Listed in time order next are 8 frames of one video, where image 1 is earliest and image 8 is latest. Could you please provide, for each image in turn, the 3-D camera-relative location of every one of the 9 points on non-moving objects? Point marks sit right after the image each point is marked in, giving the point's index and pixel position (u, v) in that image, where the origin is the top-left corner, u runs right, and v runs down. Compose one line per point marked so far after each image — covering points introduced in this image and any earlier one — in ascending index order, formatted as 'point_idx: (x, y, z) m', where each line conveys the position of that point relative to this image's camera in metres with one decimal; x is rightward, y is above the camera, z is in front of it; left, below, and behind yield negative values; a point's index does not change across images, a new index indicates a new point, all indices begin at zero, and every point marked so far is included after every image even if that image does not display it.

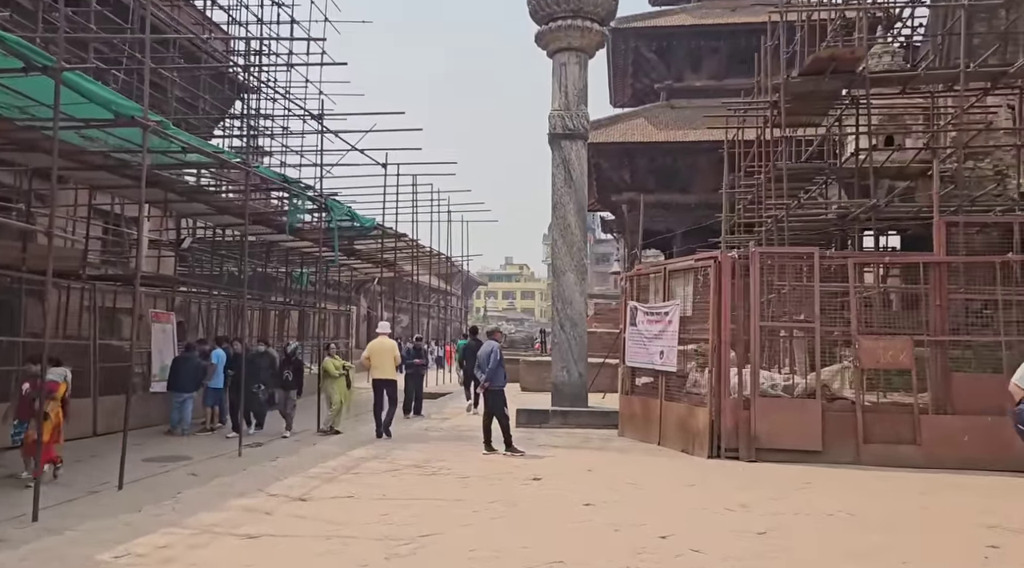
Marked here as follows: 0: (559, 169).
0: (+0.8, +1.9, +13.2) m
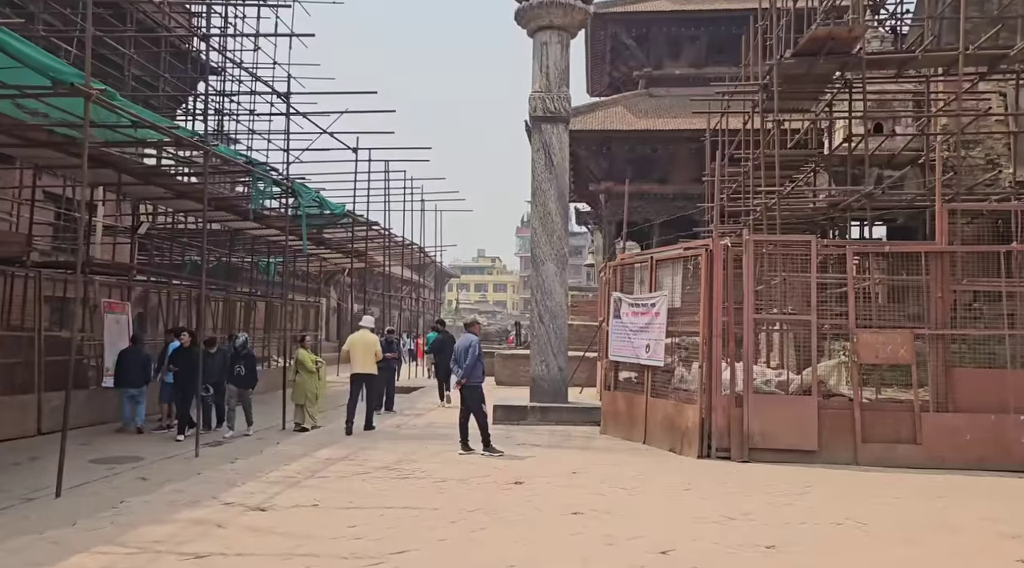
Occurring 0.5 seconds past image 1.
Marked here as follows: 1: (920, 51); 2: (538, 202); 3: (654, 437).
0: (+0.4, +2.1, +12.6) m
1: (+5.4, +3.1, +10.4) m
2: (+0.4, +1.3, +12.6) m
3: (+1.8, -1.9, +9.8) m
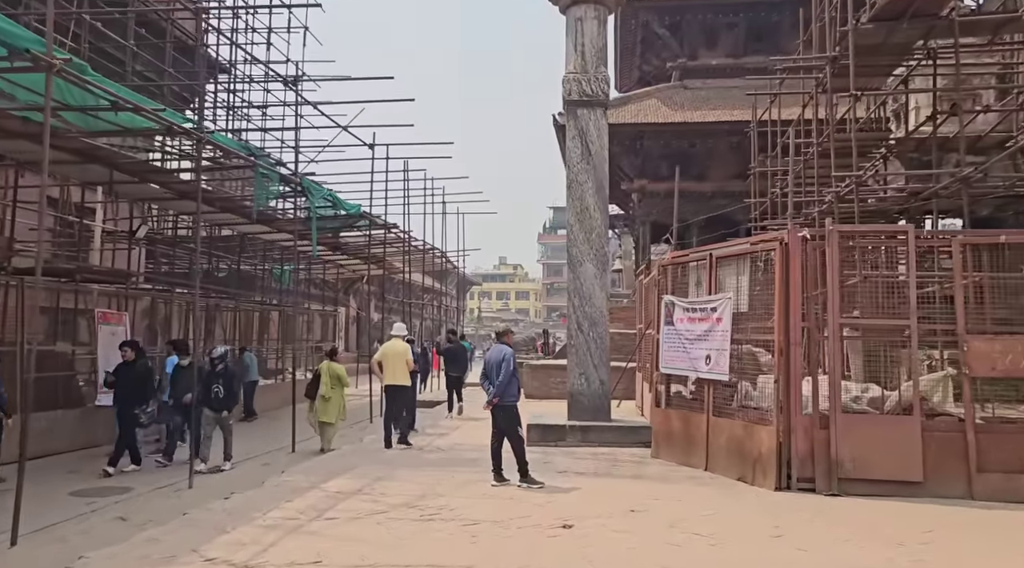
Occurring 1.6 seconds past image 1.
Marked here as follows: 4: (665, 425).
0: (+0.9, +2.0, +11.3) m
1: (+5.8, +3.1, +9.0) m
2: (+0.9, +1.3, +11.3) m
3: (+2.2, -1.9, +8.4) m
4: (+1.8, -1.7, +9.5) m
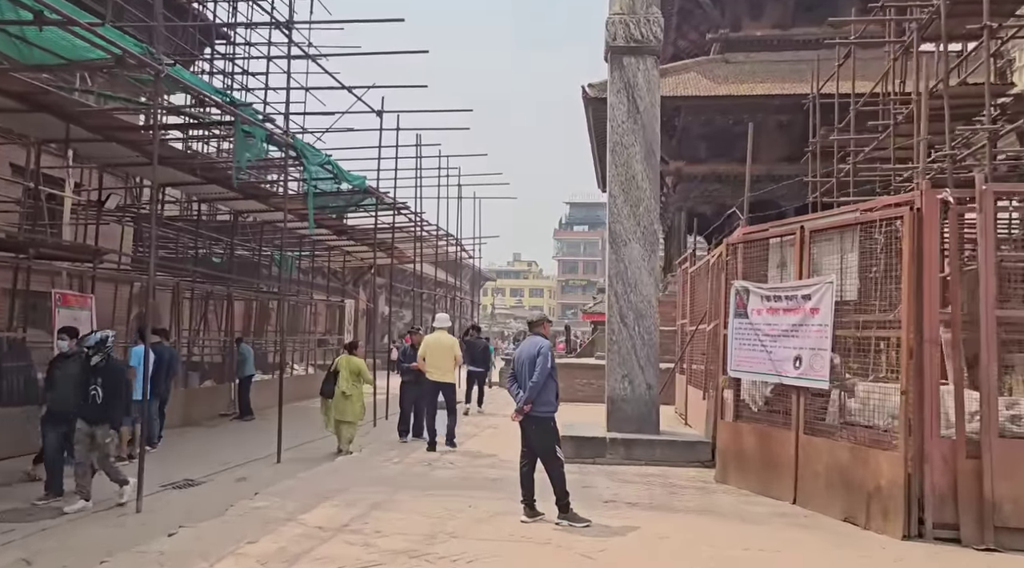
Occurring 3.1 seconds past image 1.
0: (+1.3, +2.2, +9.4) m
1: (+6.1, +3.2, +7.0) m
2: (+1.3, +1.4, +9.4) m
3: (+2.5, -1.7, +6.5) m
4: (+2.1, -1.5, +7.6) m
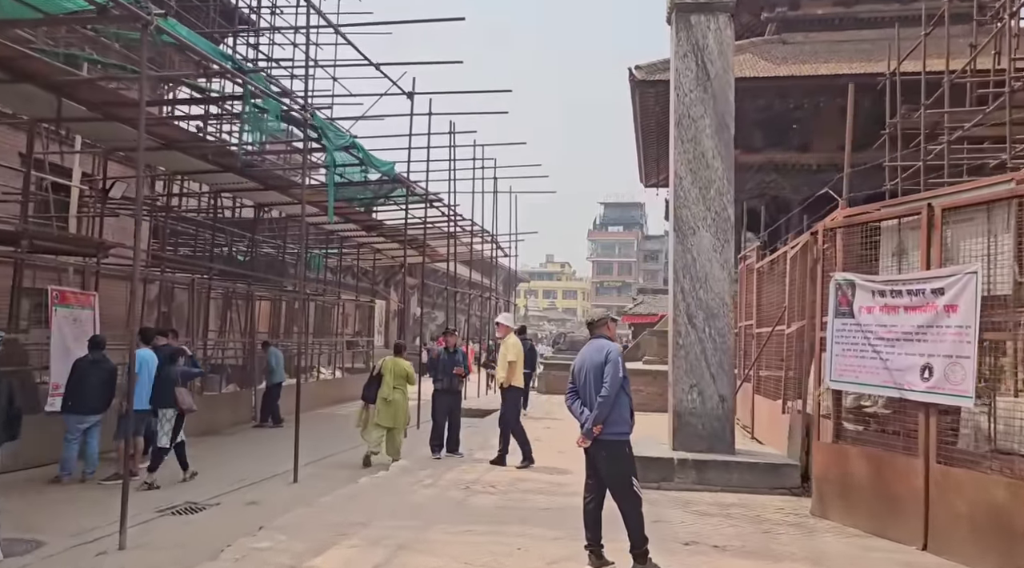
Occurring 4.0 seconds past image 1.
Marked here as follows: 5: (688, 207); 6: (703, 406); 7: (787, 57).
0: (+1.8, +2.3, +8.1) m
1: (+6.5, +3.3, +5.5) m
2: (+1.8, +1.5, +8.1) m
3: (+2.9, -1.7, +5.2) m
4: (+2.6, -1.5, +6.2) m
5: (+1.8, +0.8, +8.1) m
6: (+1.9, -1.2, +7.8) m
7: (+5.8, +4.8, +16.6) m
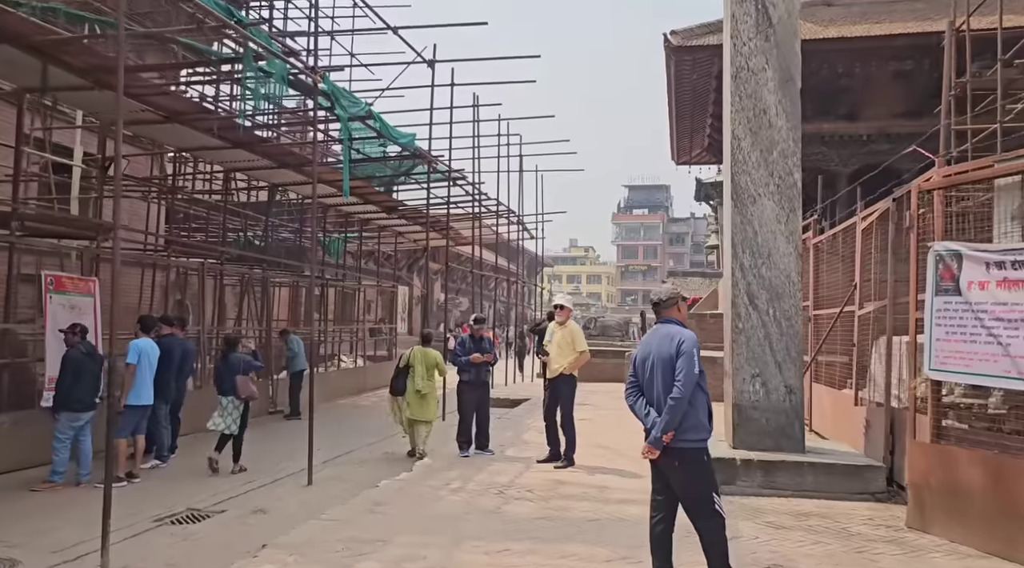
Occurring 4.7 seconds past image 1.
0: (+2.1, +2.5, +7.1) m
1: (+6.7, +3.5, +4.3) m
2: (+2.1, +1.7, +7.1) m
3: (+3.1, -1.5, +4.2) m
4: (+2.9, -1.3, +5.3) m
5: (+2.1, +1.0, +7.1) m
6: (+2.2, -1.0, +6.9) m
7: (+6.3, +5.2, +15.4) m
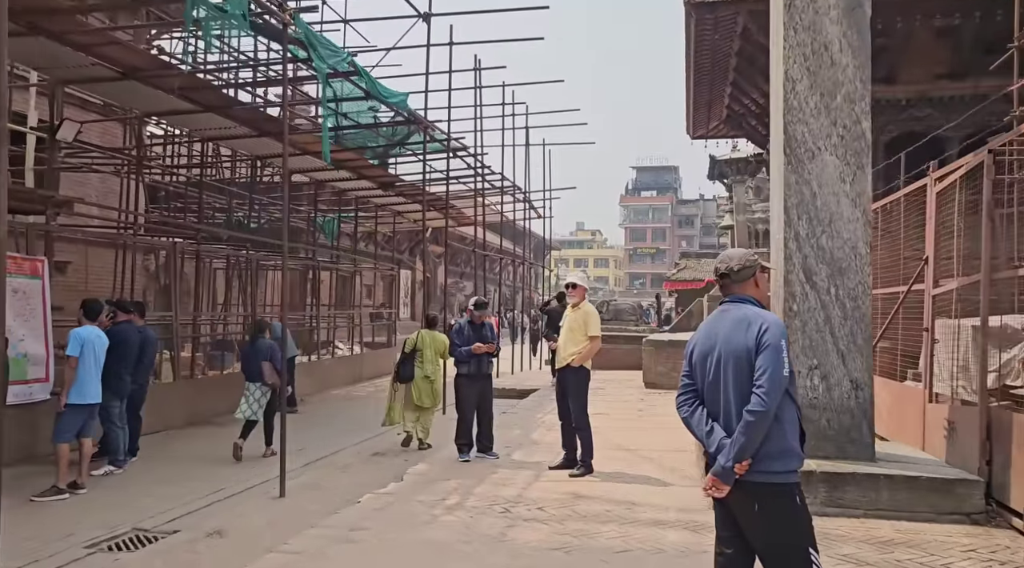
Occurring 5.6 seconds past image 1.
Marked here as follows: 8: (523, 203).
0: (+2.1, +2.7, +5.8) m
1: (+6.7, +3.6, +3.0) m
2: (+2.1, +1.9, +5.8) m
3: (+3.1, -1.4, +3.0) m
4: (+2.9, -1.1, +4.1) m
5: (+2.1, +1.2, +5.8) m
6: (+2.3, -0.8, +5.6) m
7: (+6.4, +5.5, +14.1) m
8: (+0.3, +2.0, +19.6) m
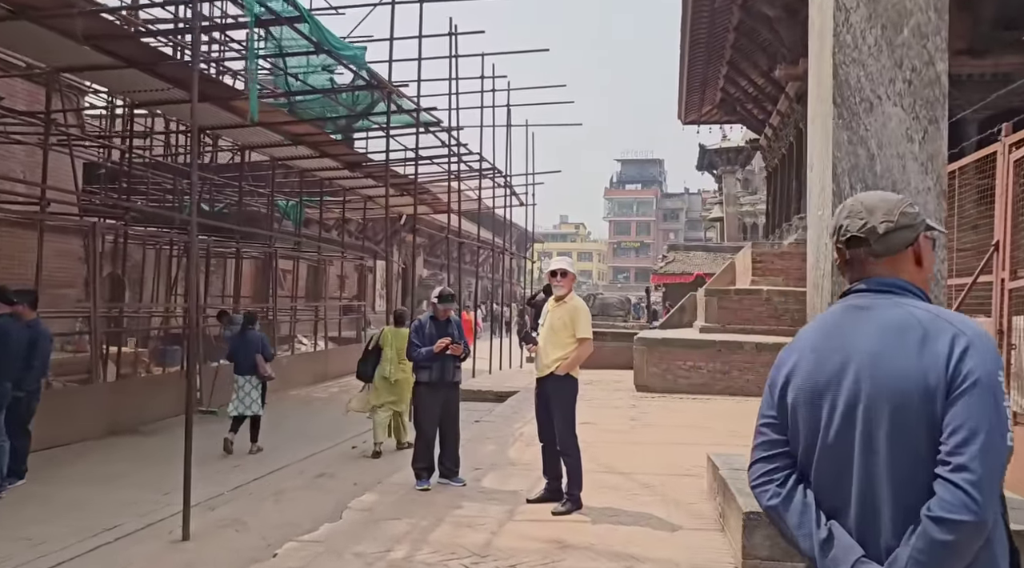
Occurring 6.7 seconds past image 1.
0: (+2.0, +2.8, +4.5) m
1: (+6.6, +3.6, +1.7) m
2: (+2.0, +2.0, +4.5) m
3: (+3.0, -1.3, +1.7) m
4: (+2.7, -1.1, +2.8) m
5: (+2.0, +1.3, +4.5) m
6: (+2.1, -0.7, +4.3) m
7: (+6.1, +5.6, +12.8) m
8: (-0.2, +2.2, +18.2) m
